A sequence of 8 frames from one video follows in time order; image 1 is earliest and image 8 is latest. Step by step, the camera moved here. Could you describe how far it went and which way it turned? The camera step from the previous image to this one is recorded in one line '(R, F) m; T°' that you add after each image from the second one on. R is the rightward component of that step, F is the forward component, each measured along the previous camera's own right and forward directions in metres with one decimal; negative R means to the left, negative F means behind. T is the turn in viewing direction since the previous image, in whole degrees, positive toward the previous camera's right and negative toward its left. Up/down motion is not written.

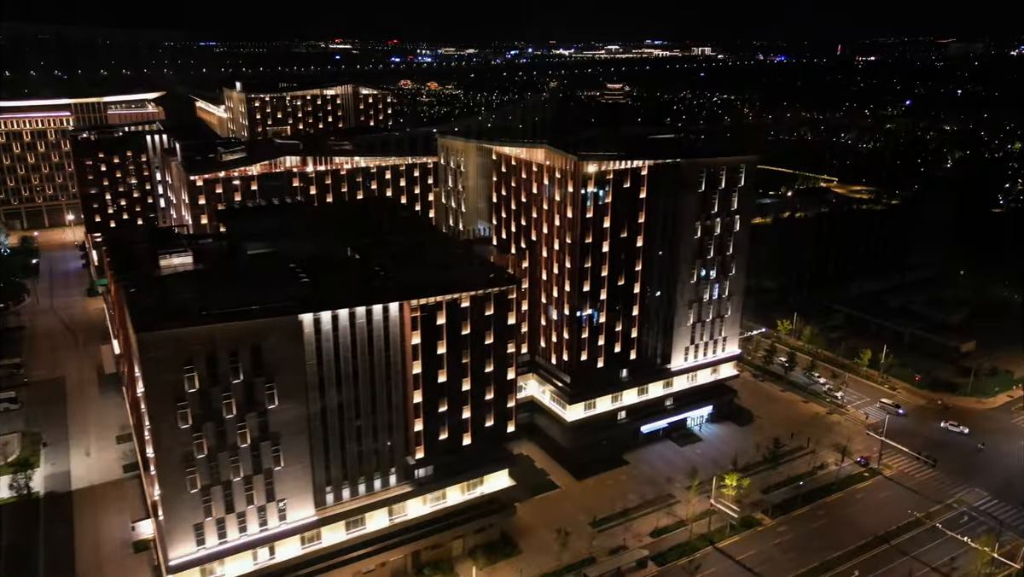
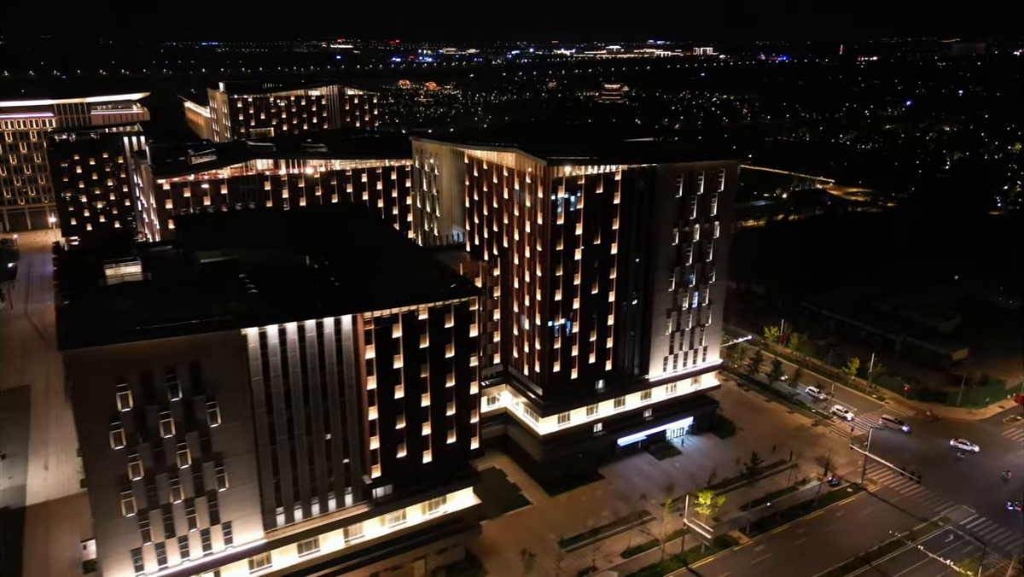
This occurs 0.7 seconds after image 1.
(+2.8, +2.2) m; 0°
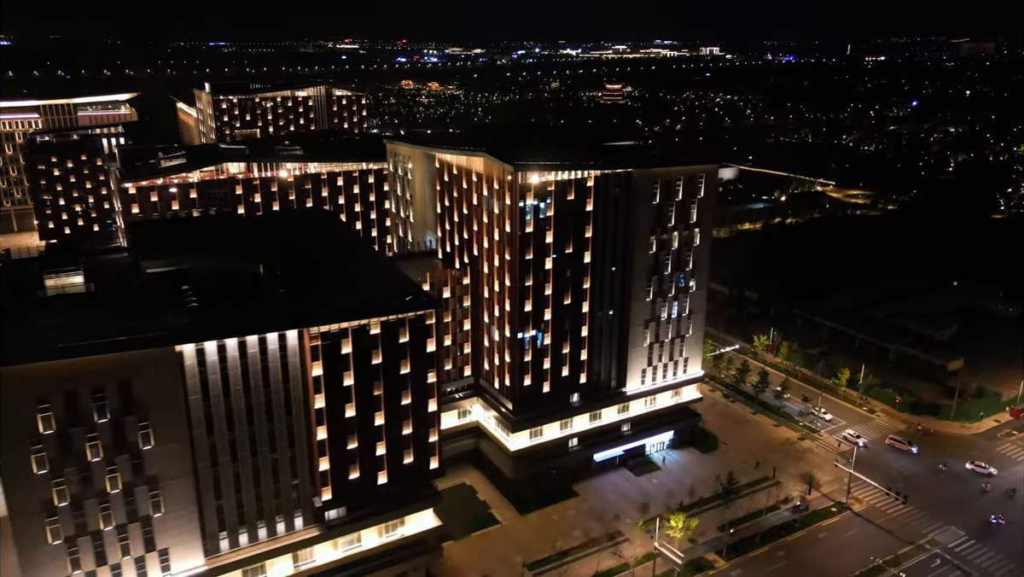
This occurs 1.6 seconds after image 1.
(+3.1, +2.5) m; 0°
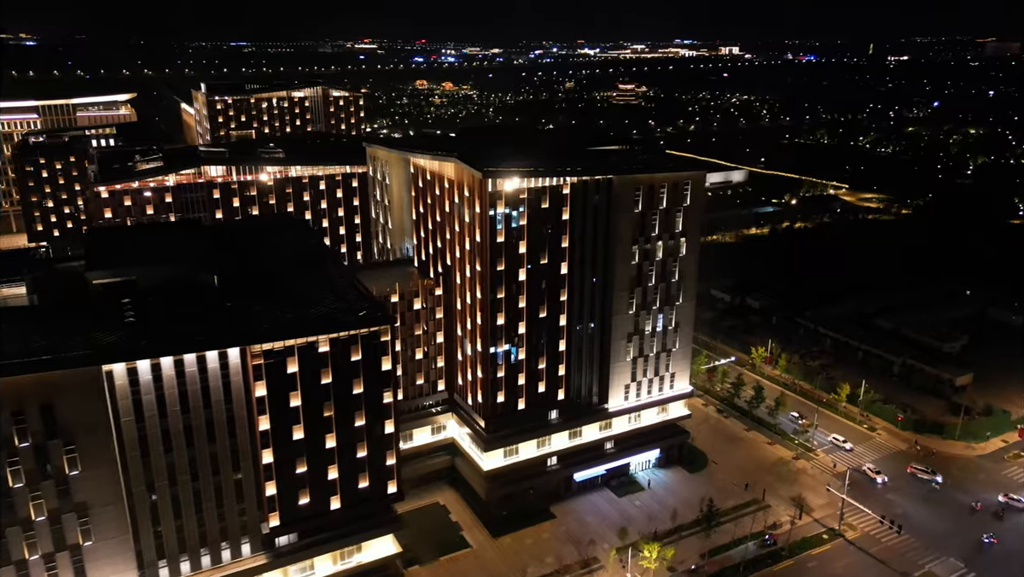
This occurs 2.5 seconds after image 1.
(+3.4, +2.8) m; -1°
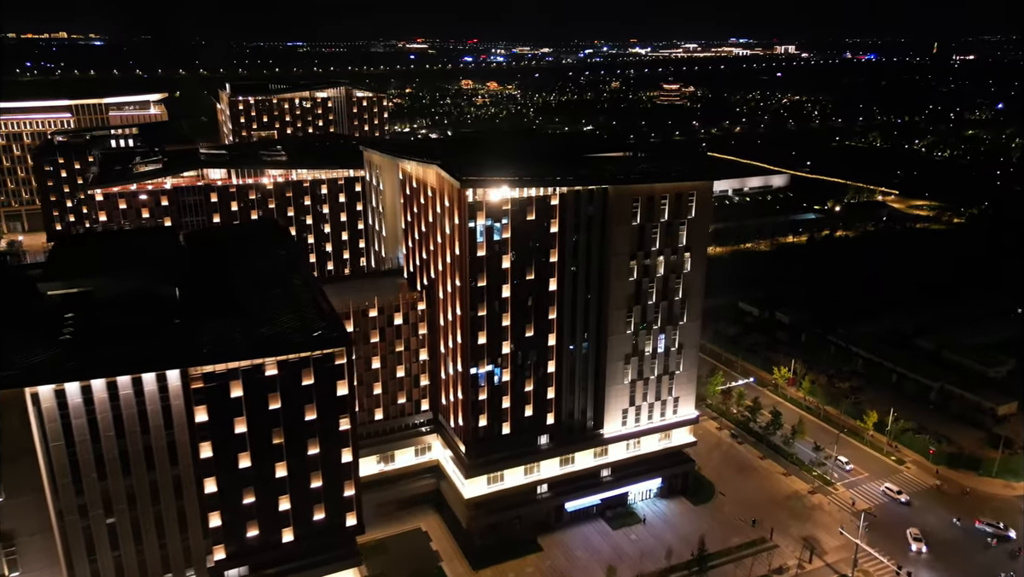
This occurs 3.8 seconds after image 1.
(+4.4, +3.9) m; -4°
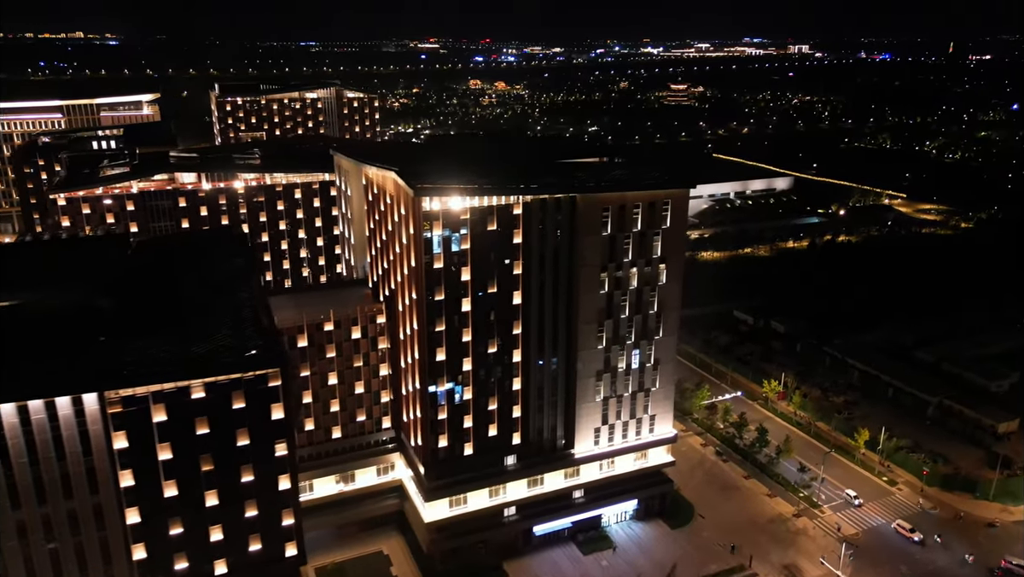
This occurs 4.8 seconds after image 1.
(+3.4, +2.8) m; -1°
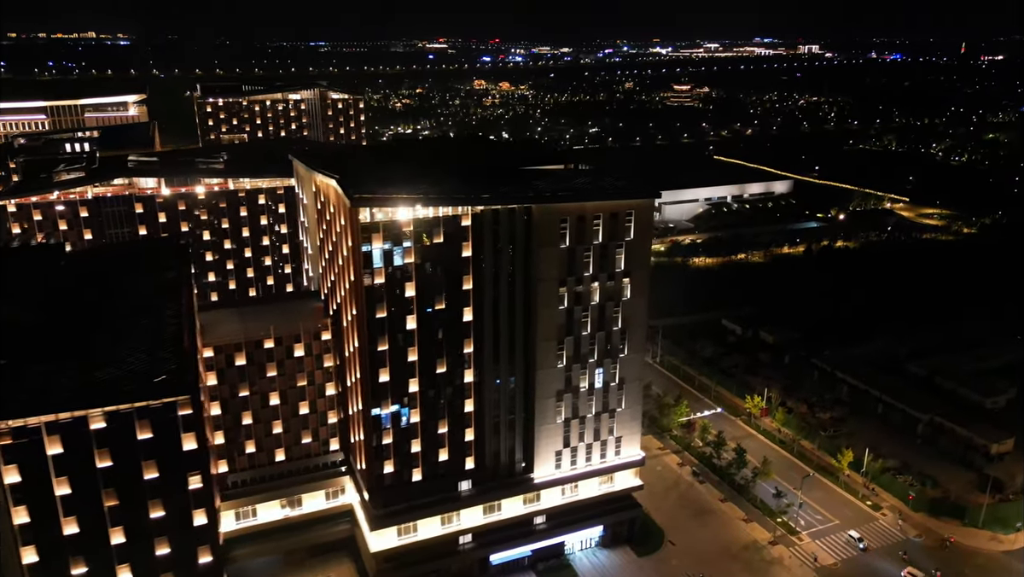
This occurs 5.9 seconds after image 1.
(+3.8, +3.1) m; -1°
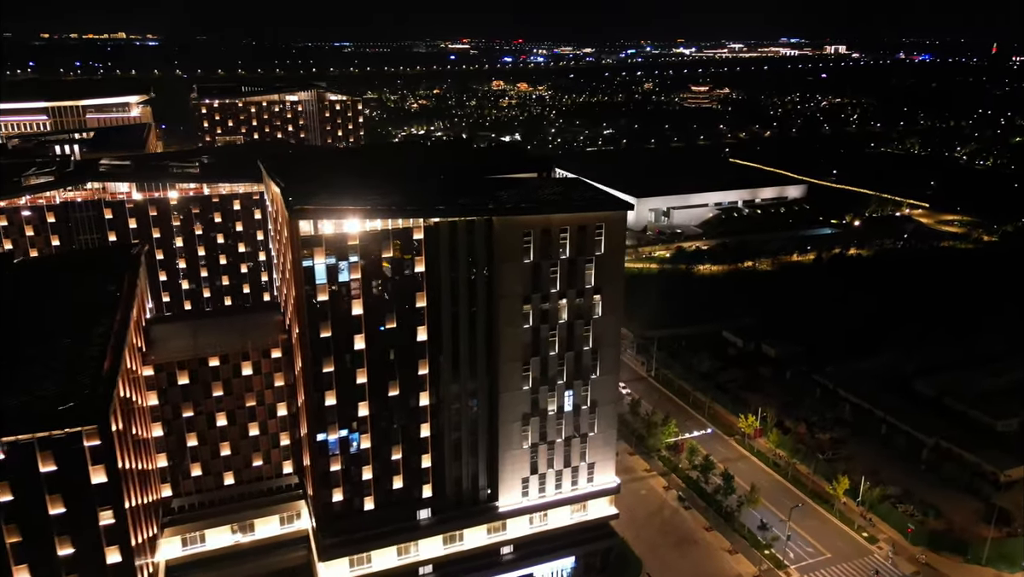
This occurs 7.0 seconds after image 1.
(+3.8, +3.1) m; -2°
